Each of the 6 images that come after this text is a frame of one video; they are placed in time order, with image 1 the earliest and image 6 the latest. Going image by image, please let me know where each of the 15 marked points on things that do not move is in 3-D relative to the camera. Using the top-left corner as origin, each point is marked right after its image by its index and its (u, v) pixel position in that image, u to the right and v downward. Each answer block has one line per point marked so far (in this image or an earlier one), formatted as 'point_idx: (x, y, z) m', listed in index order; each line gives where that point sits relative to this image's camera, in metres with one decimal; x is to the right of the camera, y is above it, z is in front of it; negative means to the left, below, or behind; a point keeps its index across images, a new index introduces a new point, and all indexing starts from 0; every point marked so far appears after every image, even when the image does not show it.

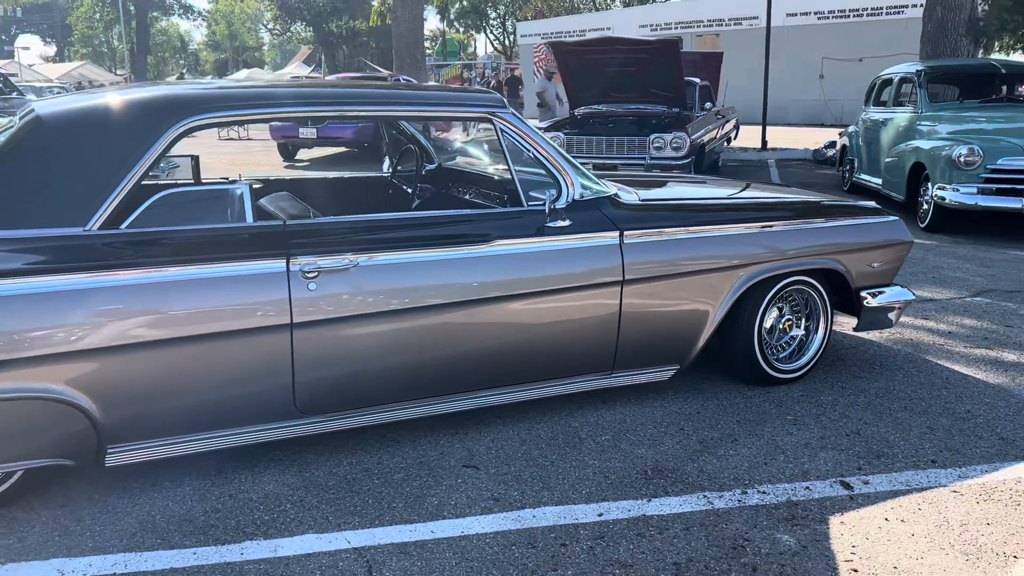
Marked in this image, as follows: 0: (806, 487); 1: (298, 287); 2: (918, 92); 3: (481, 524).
0: (+1.0, -0.7, +3.0) m
1: (-0.7, 0.0, +3.0) m
2: (+4.4, +2.1, +9.8) m
3: (-0.1, -0.7, +2.7) m
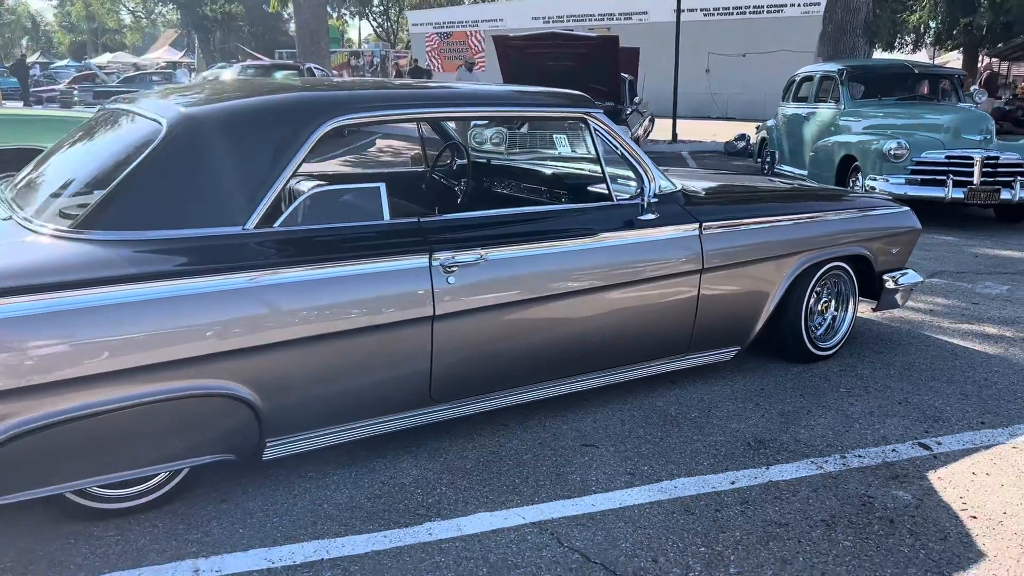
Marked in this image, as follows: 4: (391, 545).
0: (+1.4, -0.6, +3.3) m
1: (-0.3, 0.0, +3.1) m
2: (+3.9, +2.3, +10.5) m
3: (+0.4, -0.7, +3.0) m
4: (-0.4, -0.8, +2.6) m
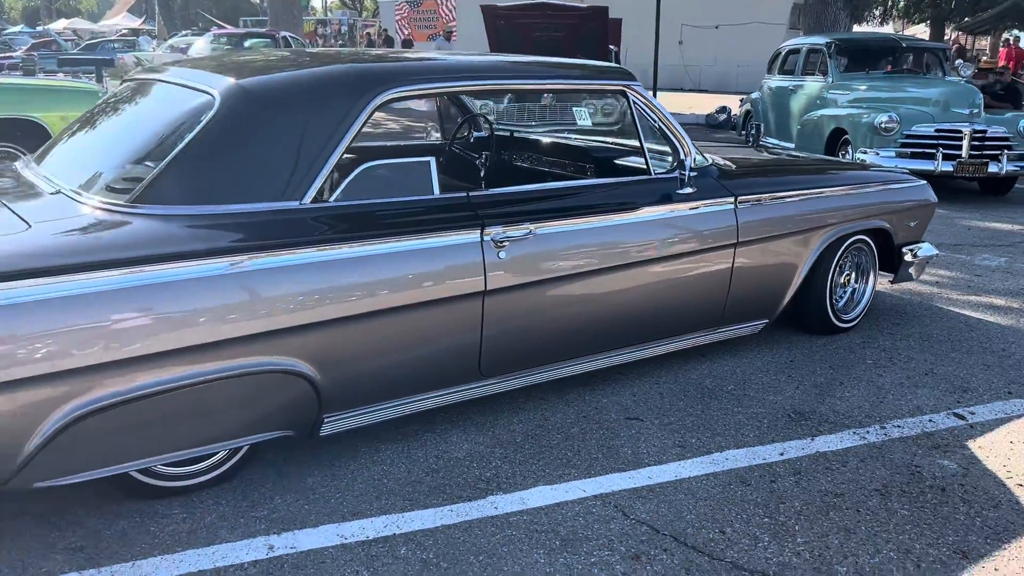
0: (+1.6, -0.5, +3.4) m
1: (-0.1, +0.1, +3.1) m
2: (+3.7, +2.7, +10.6) m
3: (+0.6, -0.6, +3.0) m
4: (-0.2, -0.7, +2.6) m
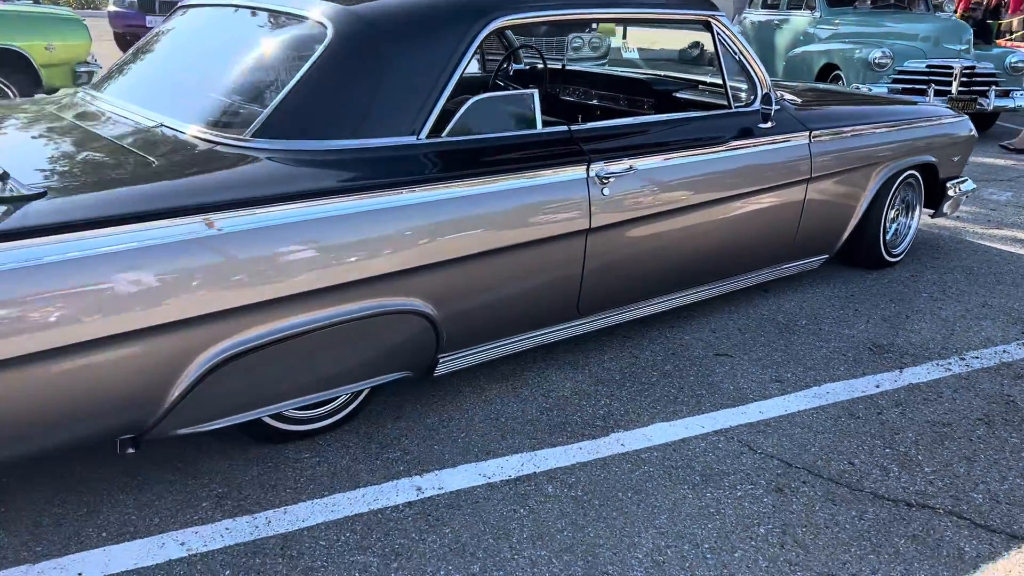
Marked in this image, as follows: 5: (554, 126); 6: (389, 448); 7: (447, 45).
0: (+1.9, -0.2, +3.5) m
1: (+0.3, +0.3, +3.1) m
2: (+3.6, +3.4, +10.6) m
3: (+1.0, -0.4, +3.0) m
4: (+0.2, -0.5, +2.6) m
5: (+0.1, +0.6, +3.2) m
6: (-0.4, -0.5, +2.6) m
7: (-0.2, +0.8, +2.8) m
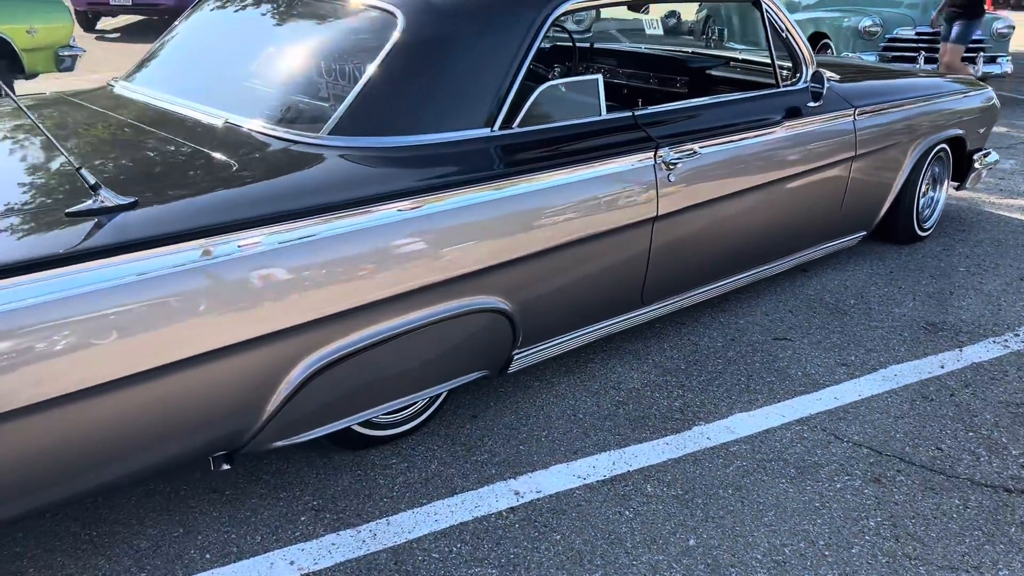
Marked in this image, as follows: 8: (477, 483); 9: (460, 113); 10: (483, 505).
0: (+2.1, -0.2, +3.5) m
1: (+0.5, +0.4, +3.0) m
2: (+3.4, +3.8, +10.5) m
3: (+1.2, -0.3, +3.0) m
4: (+0.5, -0.5, +2.6) m
5: (+0.3, +0.6, +3.1) m
6: (-0.1, -0.5, +2.6) m
7: (0.0, +0.8, +2.7) m
8: (-0.1, -0.5, +2.4) m
9: (-0.2, +0.5, +2.6) m
10: (-0.1, -0.6, +2.3) m
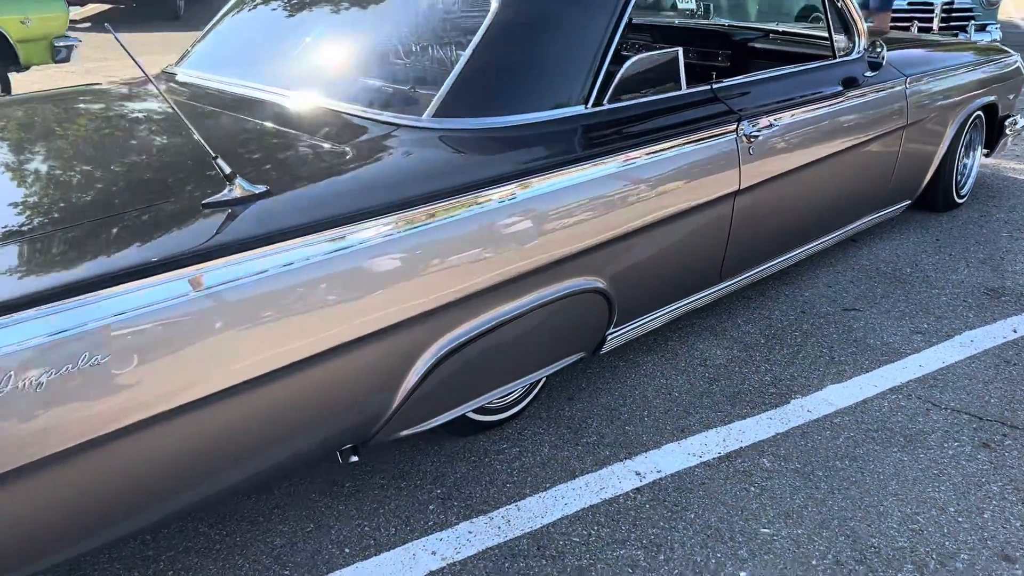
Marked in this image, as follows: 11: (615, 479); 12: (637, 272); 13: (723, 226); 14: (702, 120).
0: (+2.4, 0.0, +3.6) m
1: (+0.8, +0.5, +3.0) m
2: (+3.3, +4.1, +10.5) m
3: (+1.5, -0.2, +3.0) m
4: (+0.8, -0.4, +2.6) m
5: (+0.6, +0.7, +3.1) m
6: (+0.2, -0.4, +2.5) m
7: (+0.3, +0.8, +2.7) m
8: (+0.2, -0.5, +2.4) m
9: (+0.1, +0.6, +2.6) m
10: (+0.2, -0.5, +2.3) m
11: (+0.3, -0.5, +2.3) m
12: (+0.3, +0.1, +2.7) m
13: (+0.7, +0.2, +3.0) m
14: (+0.6, +0.5, +2.9) m
